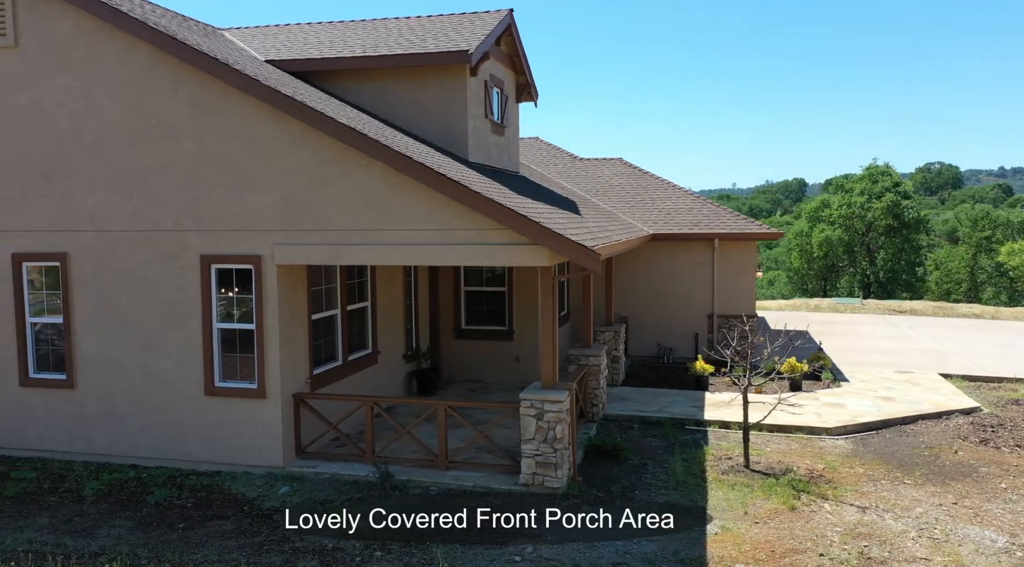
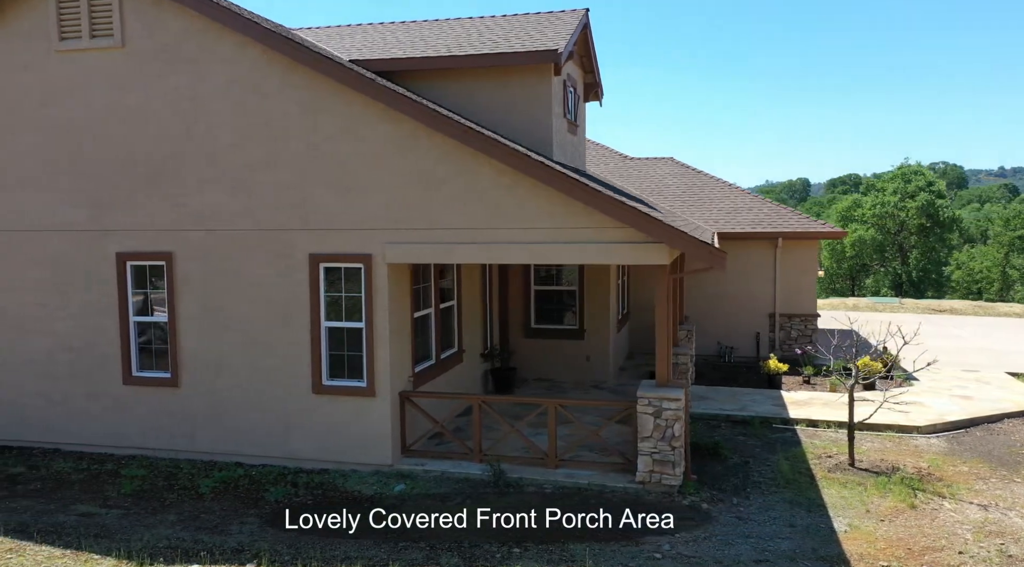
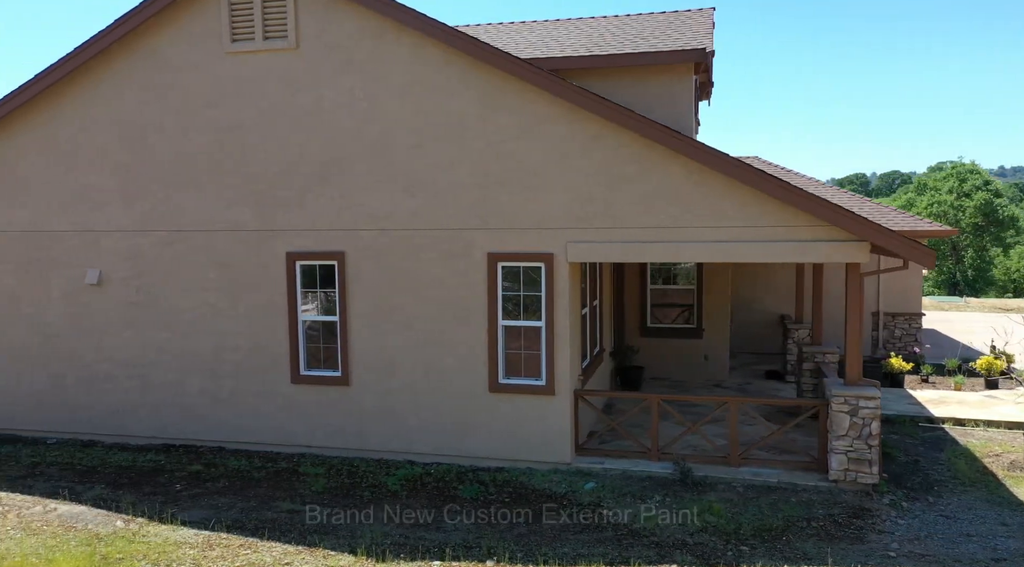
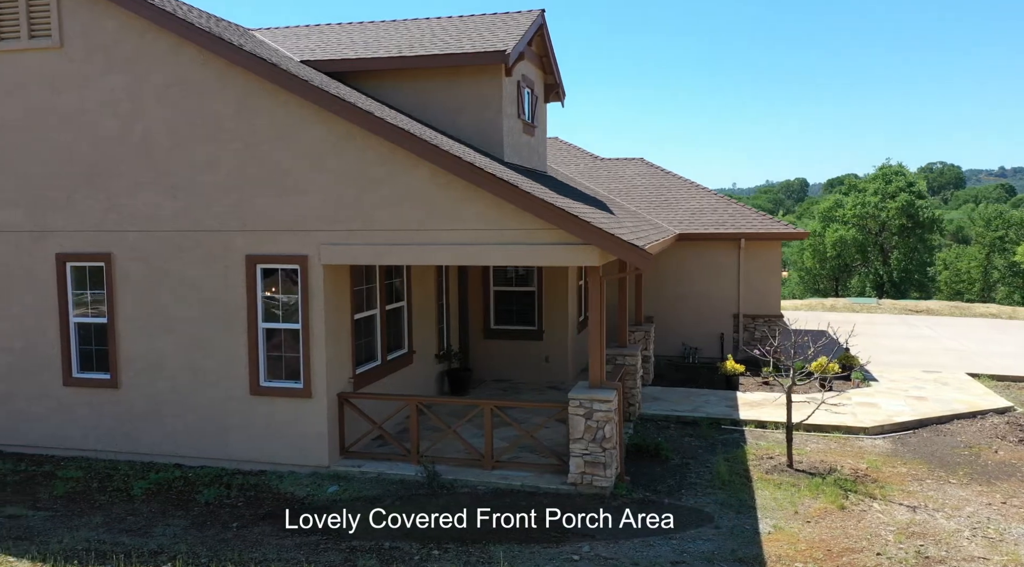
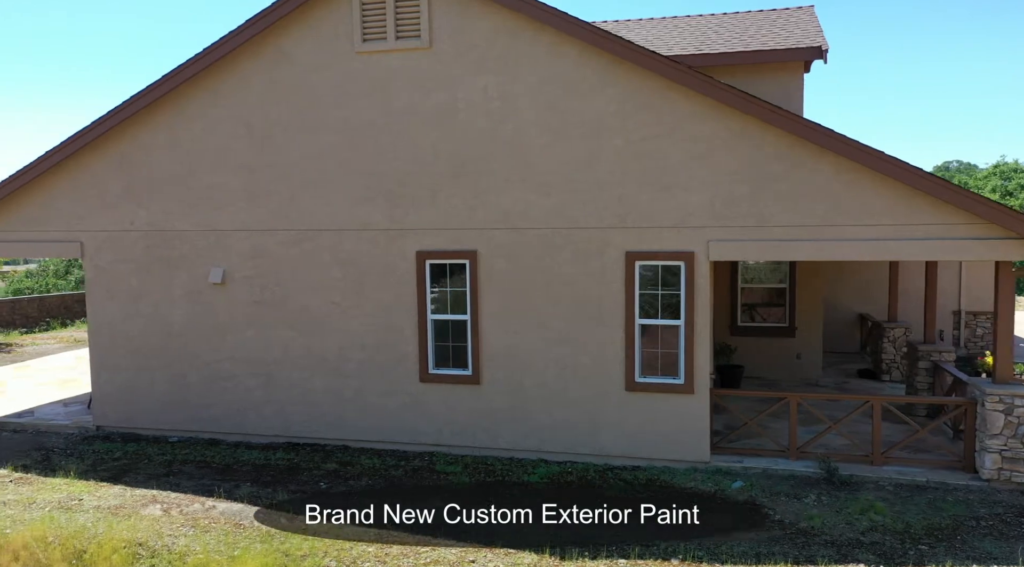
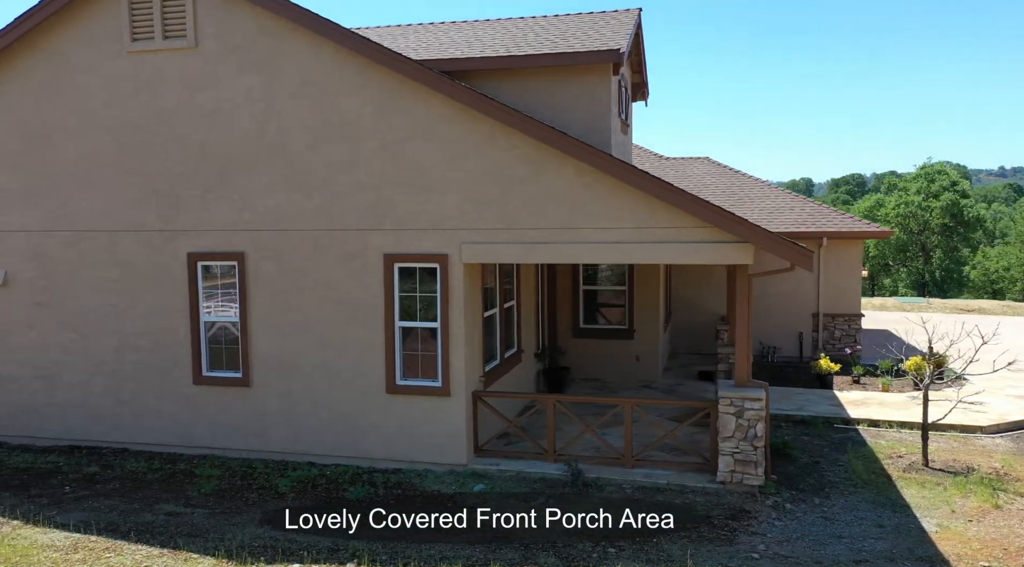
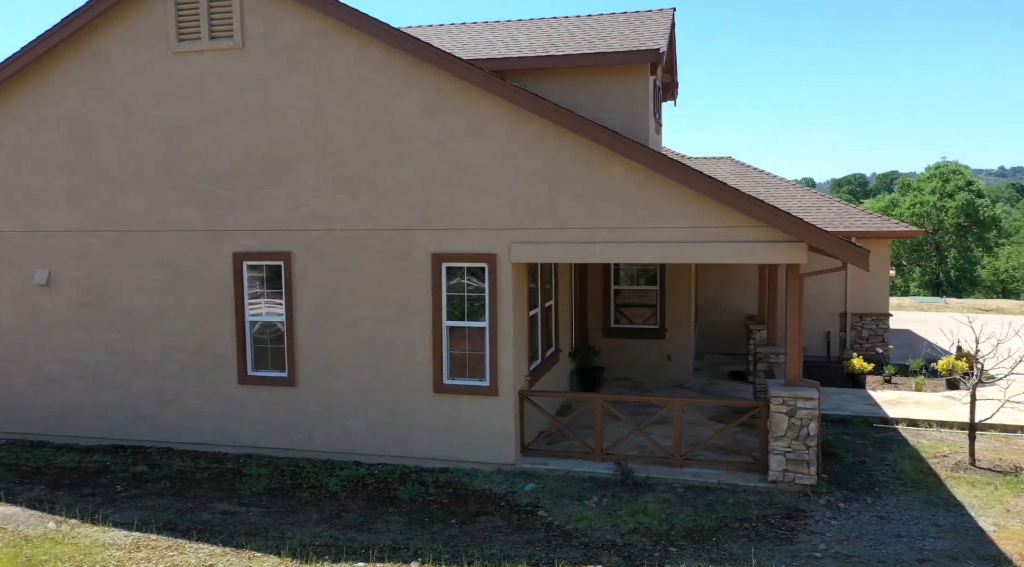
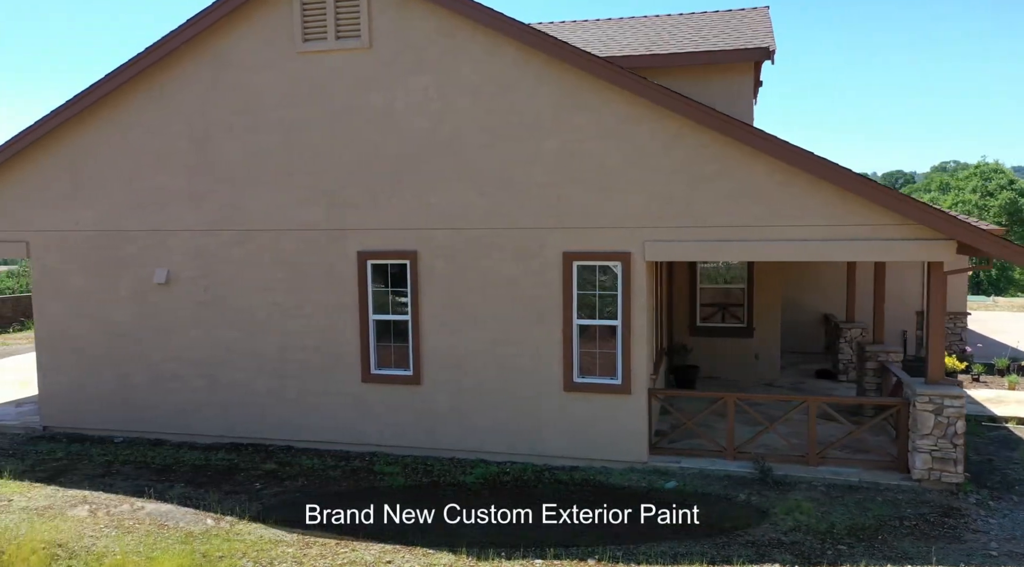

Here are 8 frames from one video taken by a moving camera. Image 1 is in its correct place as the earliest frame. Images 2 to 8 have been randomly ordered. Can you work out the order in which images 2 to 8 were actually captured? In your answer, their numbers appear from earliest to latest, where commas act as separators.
4, 2, 6, 7, 3, 8, 5
